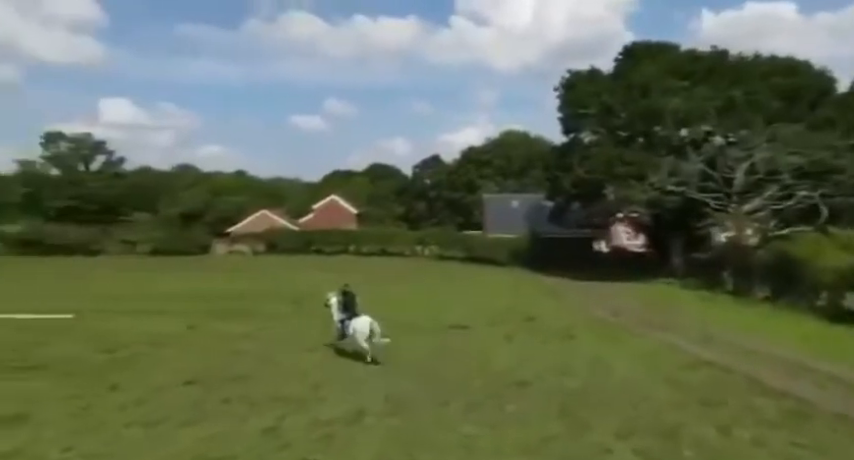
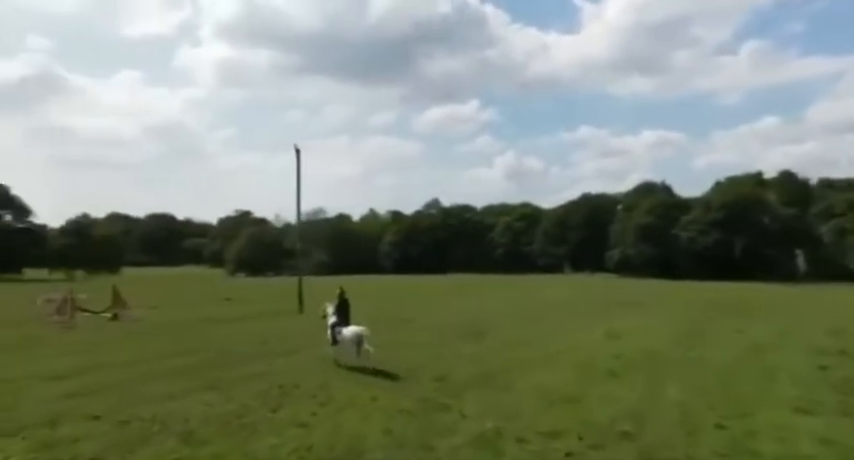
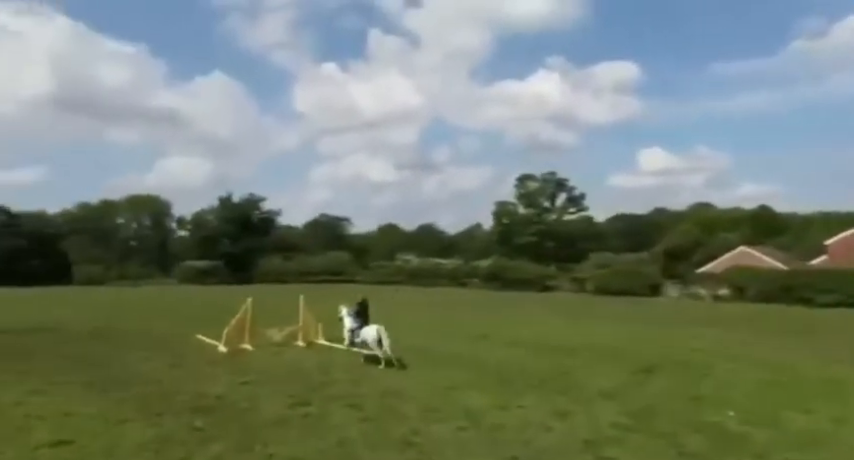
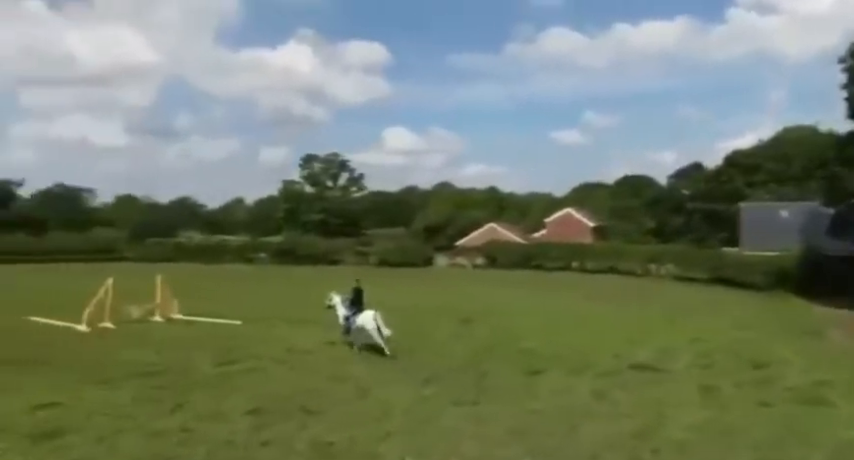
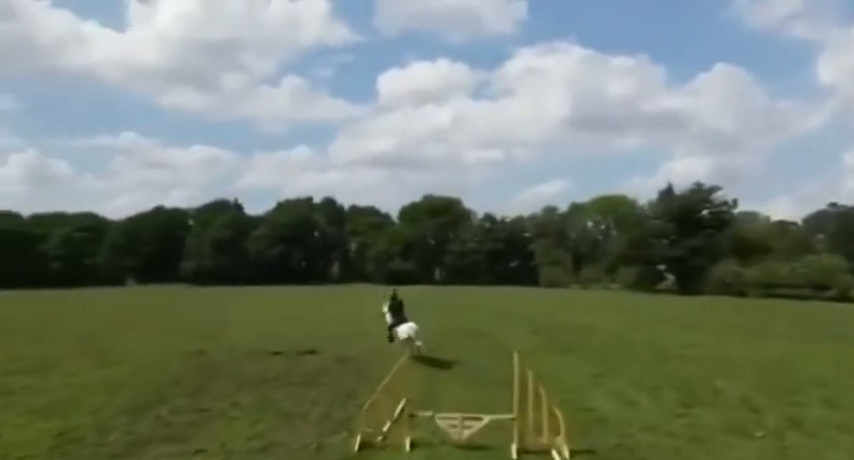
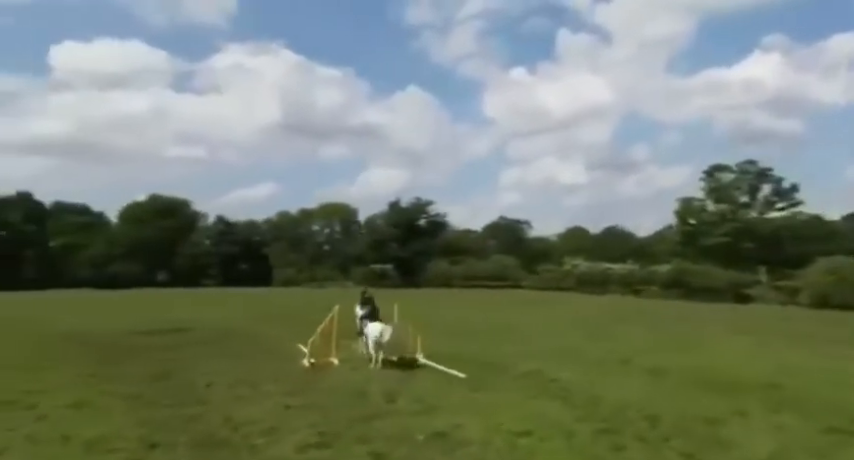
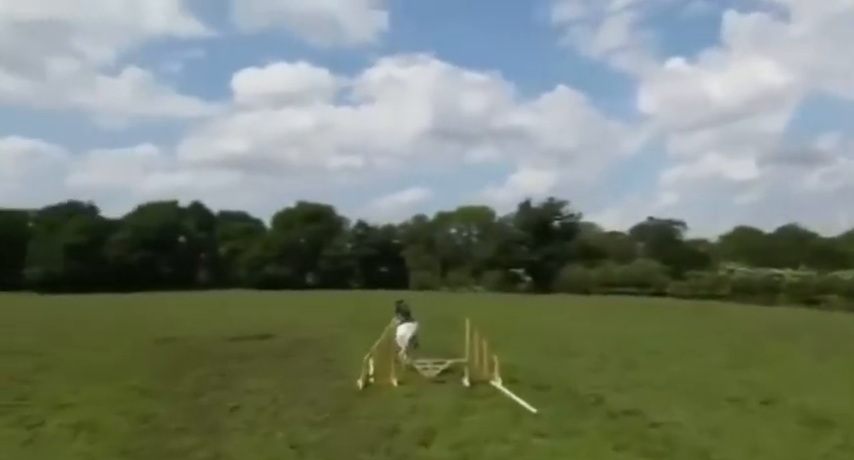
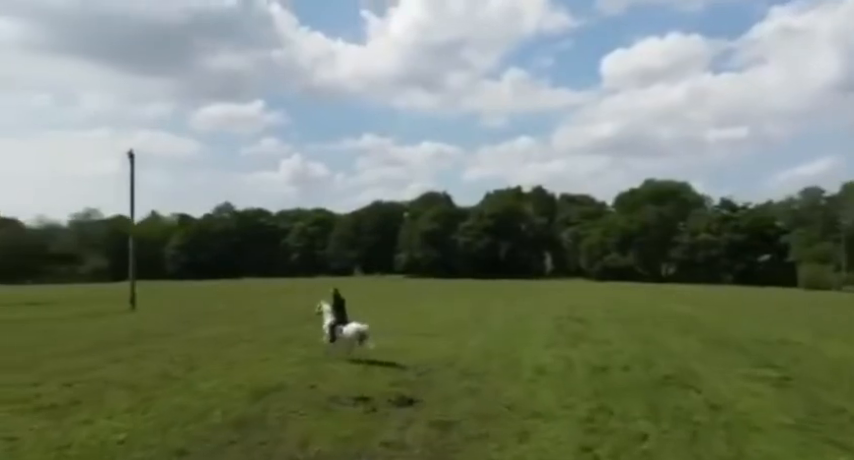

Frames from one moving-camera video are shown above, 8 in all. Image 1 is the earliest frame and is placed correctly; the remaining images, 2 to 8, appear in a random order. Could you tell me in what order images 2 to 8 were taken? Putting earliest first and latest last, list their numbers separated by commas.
4, 3, 6, 7, 5, 8, 2
